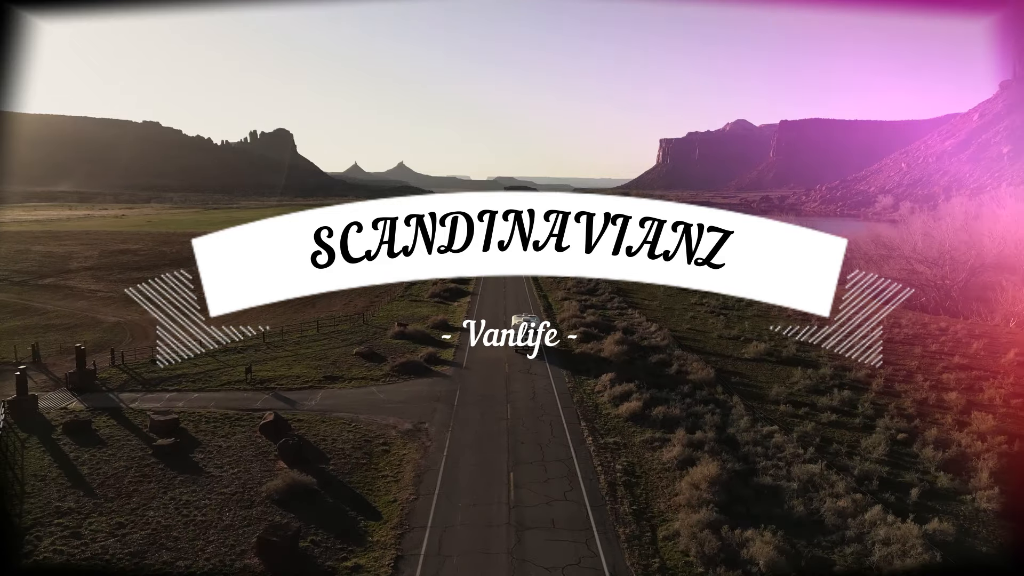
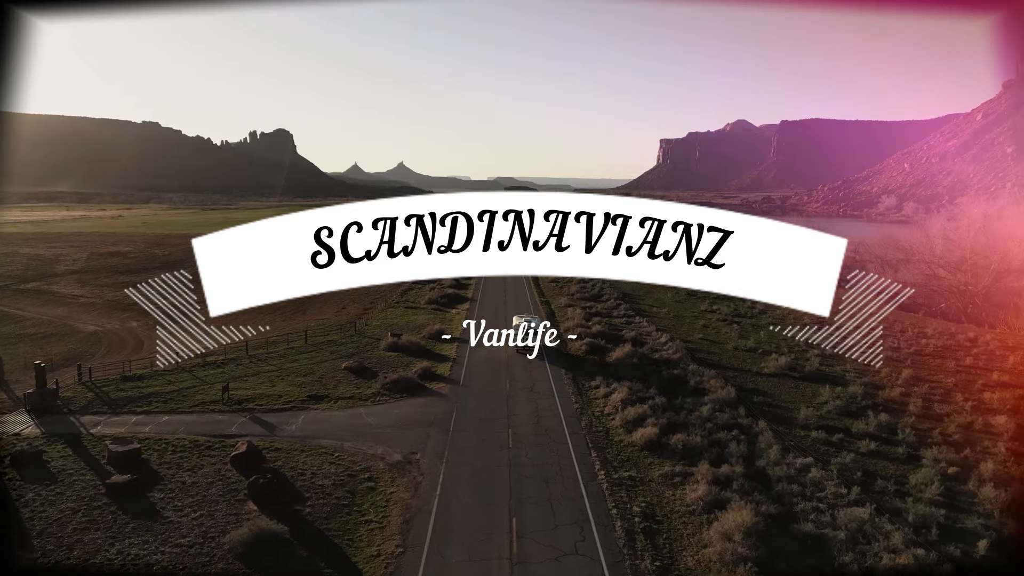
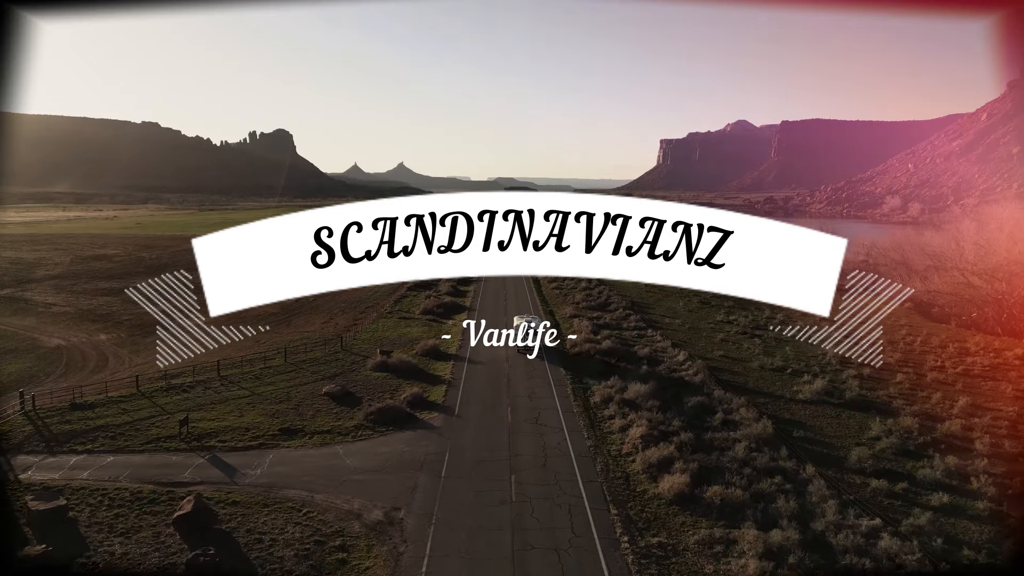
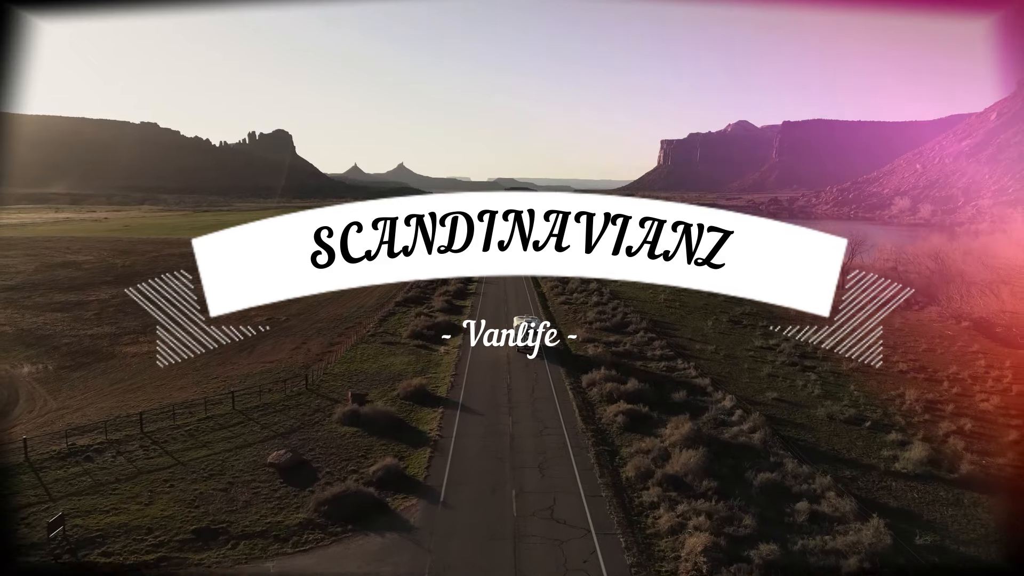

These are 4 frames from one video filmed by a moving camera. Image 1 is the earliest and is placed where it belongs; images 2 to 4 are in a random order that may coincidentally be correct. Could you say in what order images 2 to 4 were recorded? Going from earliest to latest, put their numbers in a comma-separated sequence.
2, 3, 4
